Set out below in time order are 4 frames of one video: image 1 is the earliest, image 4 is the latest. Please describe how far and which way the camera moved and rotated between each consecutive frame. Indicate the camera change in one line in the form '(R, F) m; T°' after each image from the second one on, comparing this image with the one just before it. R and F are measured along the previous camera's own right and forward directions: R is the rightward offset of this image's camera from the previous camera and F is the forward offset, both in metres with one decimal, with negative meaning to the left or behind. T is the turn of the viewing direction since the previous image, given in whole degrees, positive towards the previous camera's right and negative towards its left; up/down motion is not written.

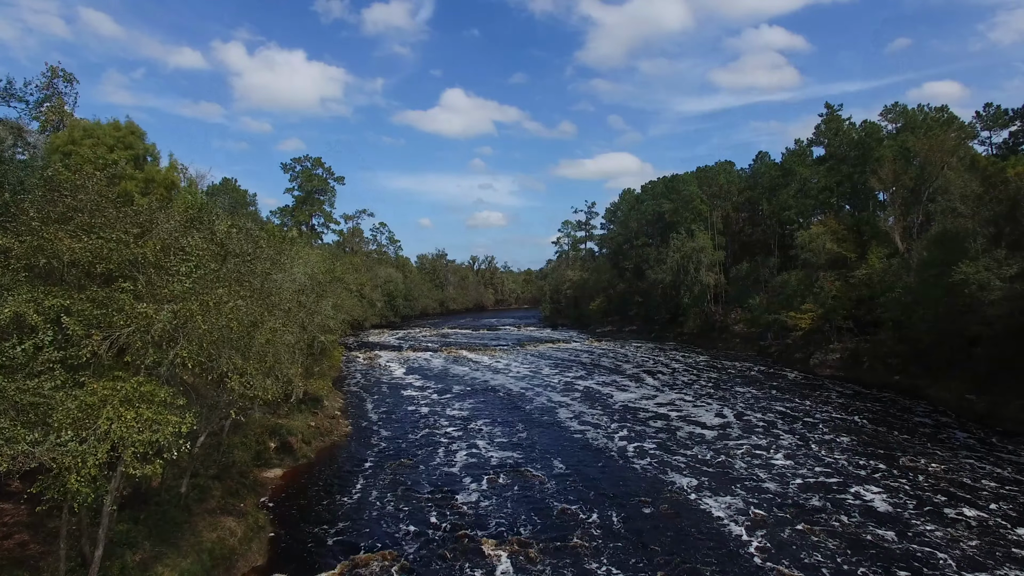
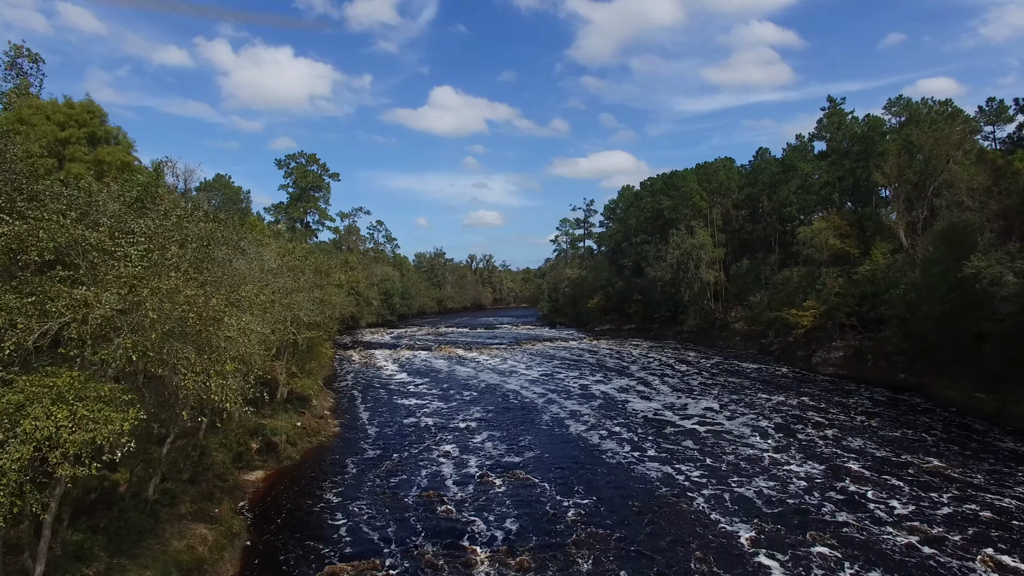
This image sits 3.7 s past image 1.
(+0.2, +0.8) m; 0°
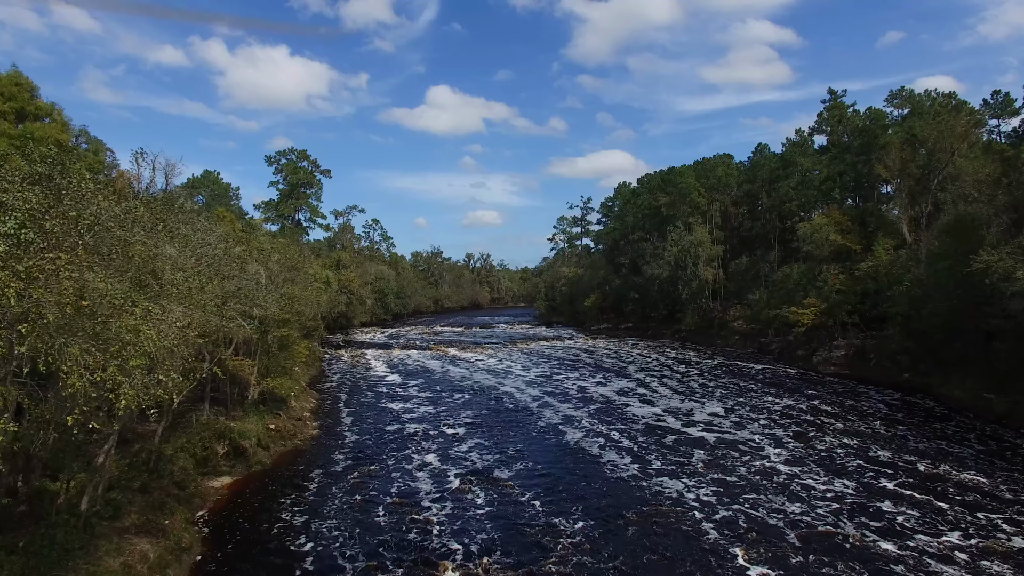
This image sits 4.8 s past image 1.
(+0.5, +1.1) m; 0°
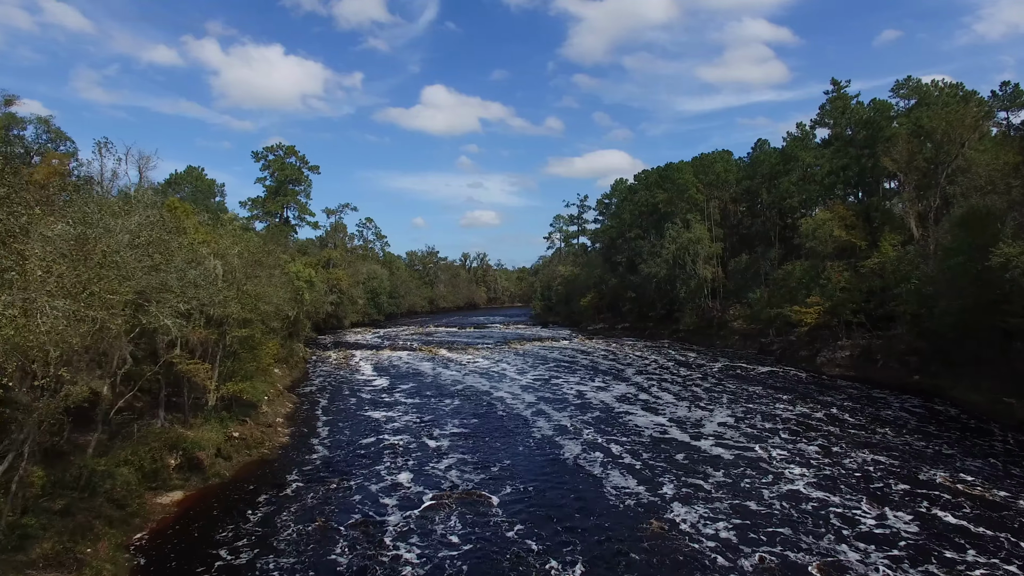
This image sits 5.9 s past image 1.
(+0.5, +1.6) m; 0°
